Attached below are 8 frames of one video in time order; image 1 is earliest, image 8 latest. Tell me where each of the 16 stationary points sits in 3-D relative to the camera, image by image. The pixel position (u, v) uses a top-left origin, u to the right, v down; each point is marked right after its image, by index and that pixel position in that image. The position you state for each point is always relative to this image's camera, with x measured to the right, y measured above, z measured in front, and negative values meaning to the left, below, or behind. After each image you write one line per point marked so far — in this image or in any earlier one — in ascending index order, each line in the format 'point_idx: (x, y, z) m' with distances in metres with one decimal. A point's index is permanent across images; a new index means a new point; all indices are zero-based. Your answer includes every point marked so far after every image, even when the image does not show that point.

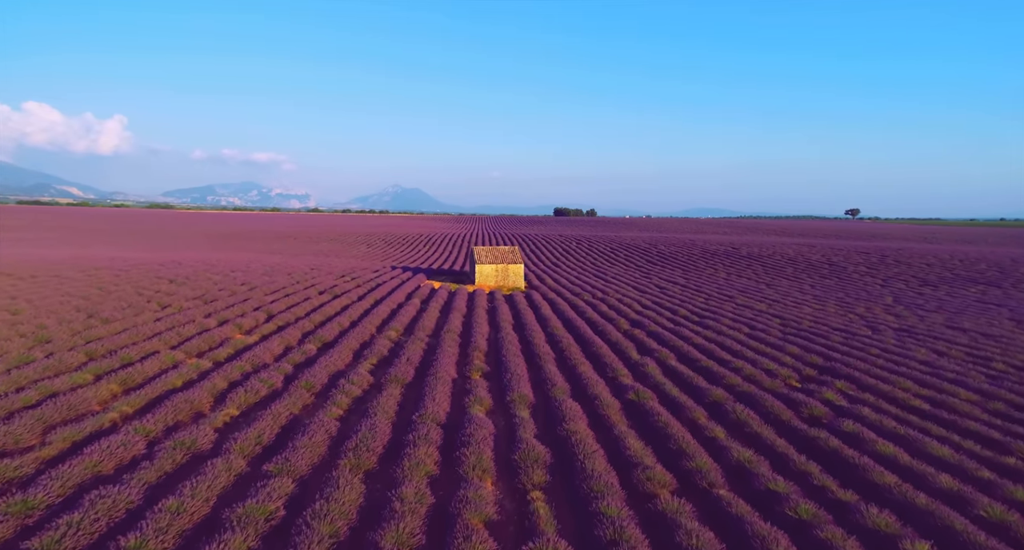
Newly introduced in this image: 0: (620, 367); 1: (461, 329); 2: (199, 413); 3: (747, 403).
0: (+2.6, -2.2, +14.8) m
1: (-1.6, -1.7, +18.8) m
2: (-5.0, -2.2, +10.1) m
3: (+4.6, -2.5, +12.4) m
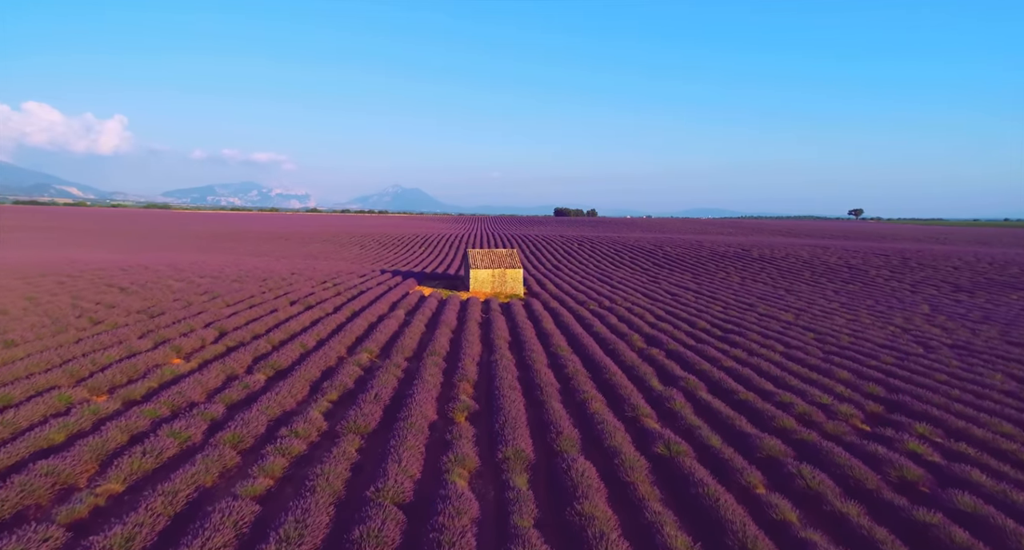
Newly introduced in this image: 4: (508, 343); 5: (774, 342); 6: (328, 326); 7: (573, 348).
0: (+2.5, -2.5, +12.0) m
1: (-1.7, -1.9, +16.0) m
2: (-5.1, -2.5, +7.2) m
3: (+4.5, -2.8, +9.5) m
4: (-0.1, -1.9, +17.6) m
5: (+8.1, -2.1, +19.3) m
6: (-5.1, -1.4, +17.6) m
7: (+1.7, -2.1, +17.4) m
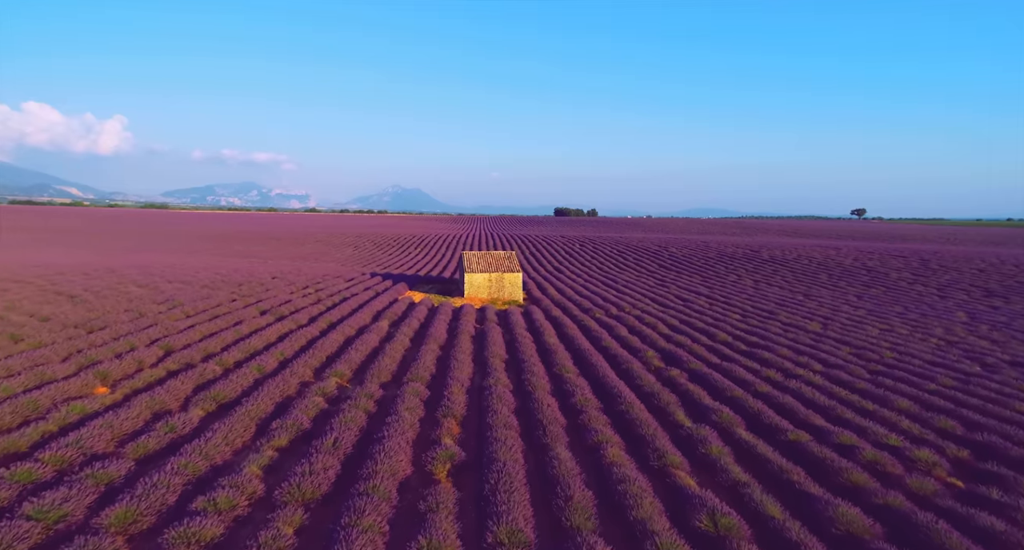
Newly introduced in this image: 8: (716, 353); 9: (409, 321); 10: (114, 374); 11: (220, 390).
0: (+2.4, -2.7, +9.6) m
1: (-1.8, -2.1, +13.6) m
2: (-5.2, -2.7, +4.8) m
3: (+4.5, -3.0, +7.1) m
4: (-0.2, -2.1, +15.2) m
5: (+8.0, -2.2, +16.9) m
6: (-5.2, -1.6, +15.2) m
7: (+1.6, -2.2, +15.0) m
8: (+5.8, -2.2, +17.7) m
9: (-3.2, -1.4, +19.6) m
10: (-7.3, -1.8, +11.6) m
11: (-5.1, -2.0, +11.0) m
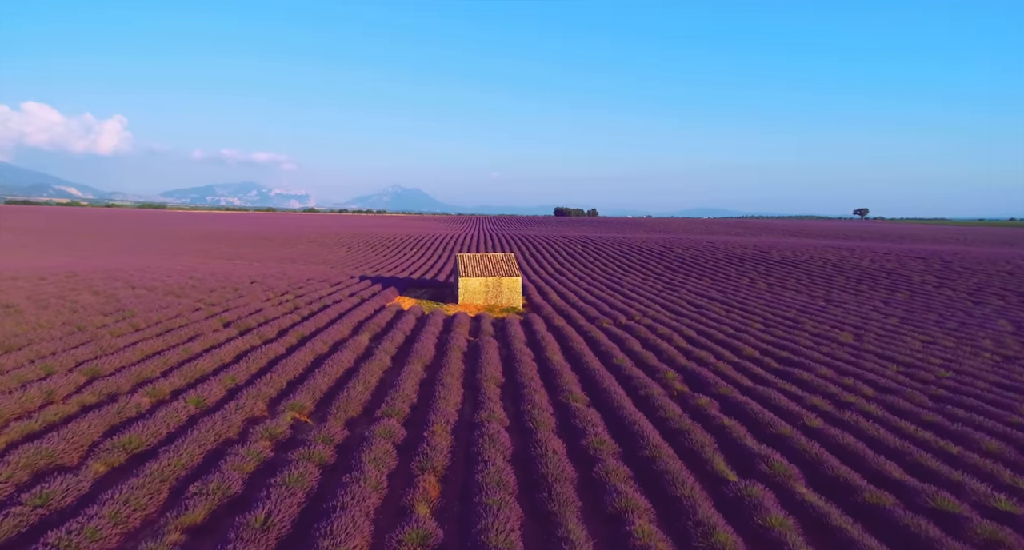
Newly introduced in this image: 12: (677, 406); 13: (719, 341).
0: (+2.4, -2.8, +7.2) m
1: (-1.8, -2.3, +11.2) m
2: (-5.2, -2.8, +2.4) m
3: (+4.4, -3.1, +4.7) m
4: (-0.2, -2.3, +12.9) m
5: (+7.9, -2.4, +14.6) m
6: (-5.3, -1.8, +12.8) m
7: (+1.6, -2.4, +12.7) m
8: (+5.7, -2.3, +15.3) m
9: (-3.3, -1.6, +17.3) m
10: (-7.4, -2.0, +9.2) m
11: (-5.2, -2.2, +8.7) m
12: (+3.1, -2.5, +12.0) m
13: (+6.4, -2.1, +19.7) m
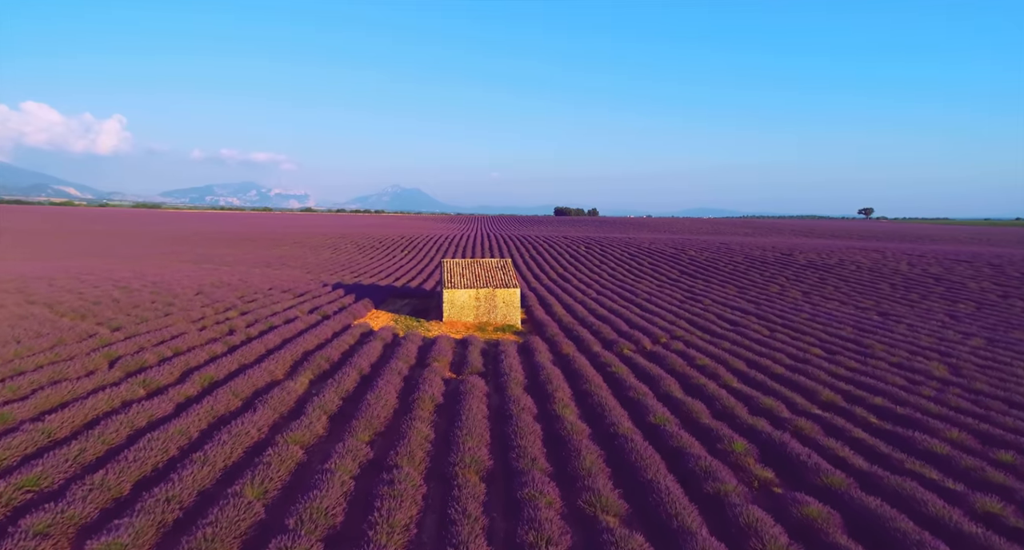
0: (+2.3, -3.2, +2.5) m
1: (-1.9, -2.7, +6.5) m
2: (-5.3, -3.2, -2.3) m
3: (+4.3, -3.5, 0.0) m
4: (-0.3, -2.7, +8.2) m
5: (+7.8, -2.8, +9.9) m
6: (-5.4, -2.2, +8.1) m
7: (+1.5, -2.8, +8.0) m
8: (+5.6, -2.7, +10.6) m
9: (-3.4, -2.0, +12.6) m
10: (-7.5, -2.4, +4.5) m
11: (-5.3, -2.5, +4.0) m
12: (+3.0, -2.9, +7.2) m
13: (+6.3, -2.4, +15.0) m
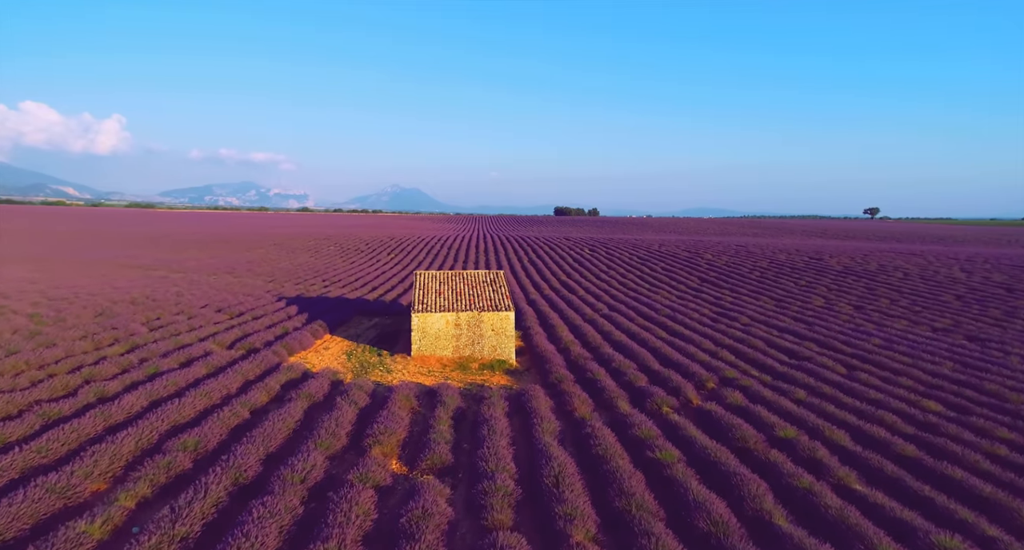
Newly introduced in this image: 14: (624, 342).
0: (+2.1, -3.7, -2.9) m
1: (-2.1, -3.1, +1.1) m
2: (-5.5, -3.7, -7.7) m
3: (+4.1, -4.0, -5.4) m
4: (-0.5, -3.1, +2.7) m
5: (+7.6, -3.3, +4.4) m
6: (-5.6, -2.6, +2.7) m
7: (+1.3, -3.3, +2.5) m
8: (+5.4, -3.2, +5.2) m
9: (-3.6, -2.5, +7.1) m
10: (-7.7, -2.8, -0.9) m
11: (-5.5, -3.0, -1.5) m
12: (+2.8, -3.3, +1.8) m
13: (+6.1, -2.9, +9.5) m
14: (+3.4, -2.1, +19.4) m
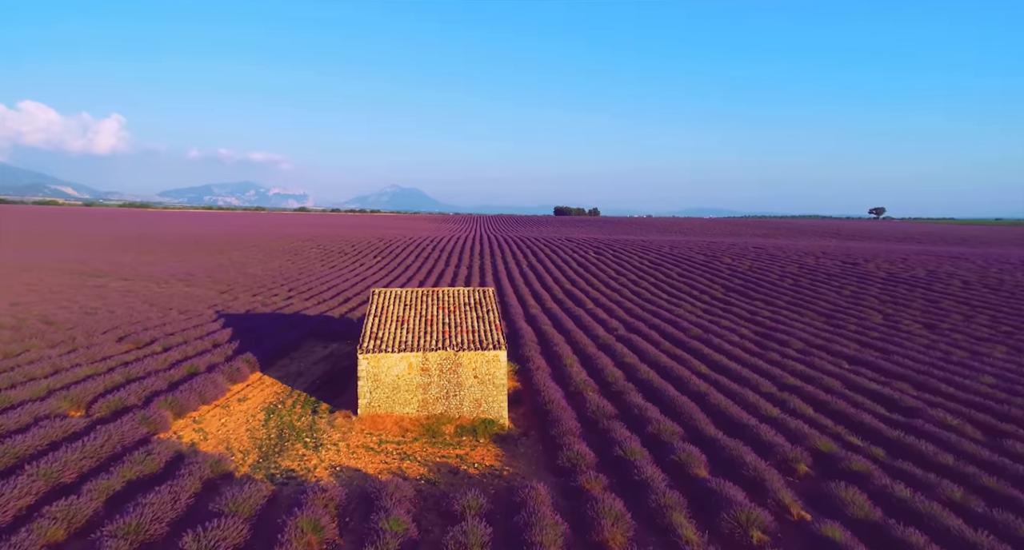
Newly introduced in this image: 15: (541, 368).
0: (+1.9, -4.1, -7.9) m
1: (-2.2, -3.6, -3.9) m
2: (-5.7, -4.1, -12.7) m
3: (+4.0, -4.4, -10.4) m
4: (-0.7, -3.6, -2.3) m
5: (+7.5, -3.7, -0.5) m
6: (-5.7, -3.1, -2.3) m
7: (+1.1, -3.7, -2.5) m
8: (+5.3, -3.6, +0.2) m
9: (-3.7, -2.9, +2.1) m
10: (-7.8, -3.3, -5.9) m
11: (-5.6, -3.4, -6.5) m
12: (+2.7, -3.7, -3.2) m
13: (+6.0, -3.3, +4.6) m
14: (+3.3, -2.5, +14.4) m
15: (+0.7, -2.3, +16.1) m
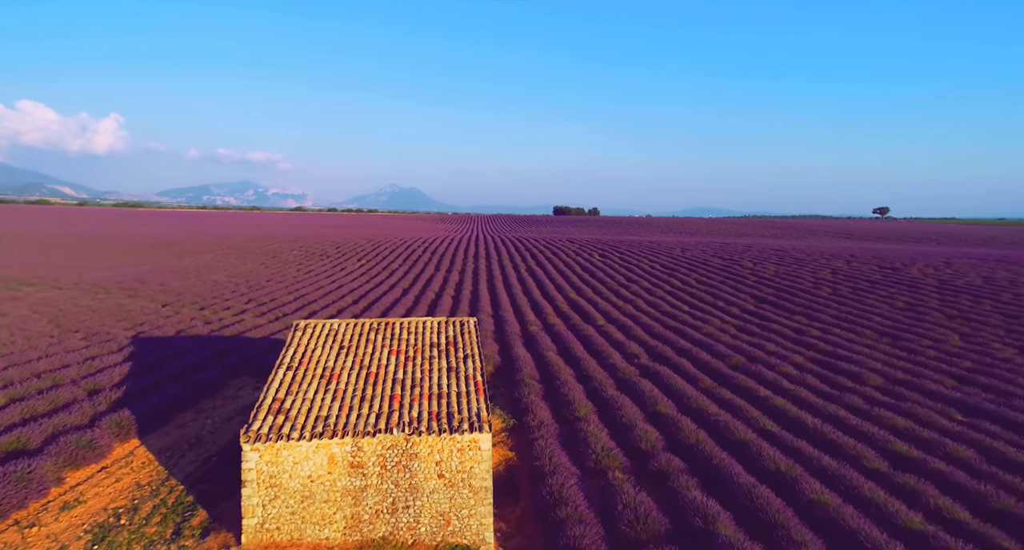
0: (+1.8, -4.5, -12.5) m
1: (-2.4, -3.9, -8.5) m
2: (-5.7, -4.5, -17.3) m
3: (+3.9, -4.8, -14.9) m
4: (-0.8, -3.9, -6.8) m
5: (+7.4, -4.1, -5.1) m
6: (-5.8, -3.4, -6.9) m
7: (+1.0, -4.1, -7.0) m
8: (+5.1, -4.0, -4.3) m
9: (-3.8, -3.3, -2.4) m
10: (-7.9, -3.6, -10.5) m
11: (-5.7, -3.8, -11.0) m
12: (+2.6, -4.1, -7.7) m
13: (+5.9, -3.7, 0.0) m
14: (+3.1, -2.9, +9.8) m
15: (+0.6, -2.7, +11.6) m
